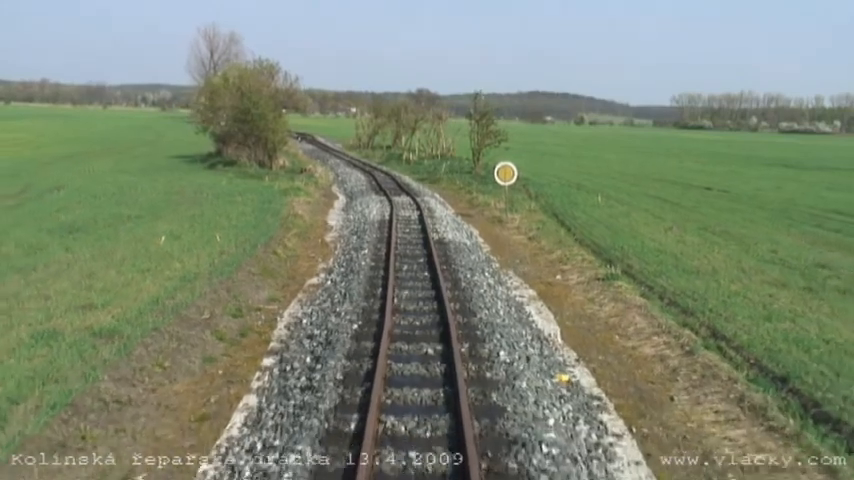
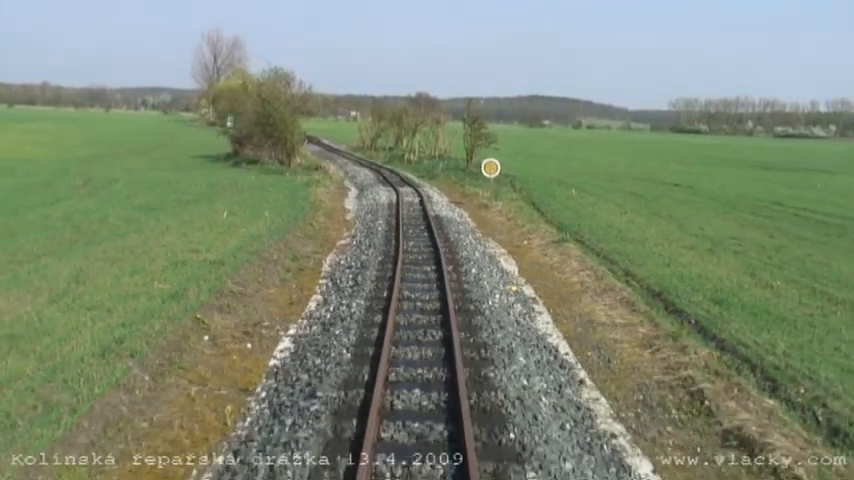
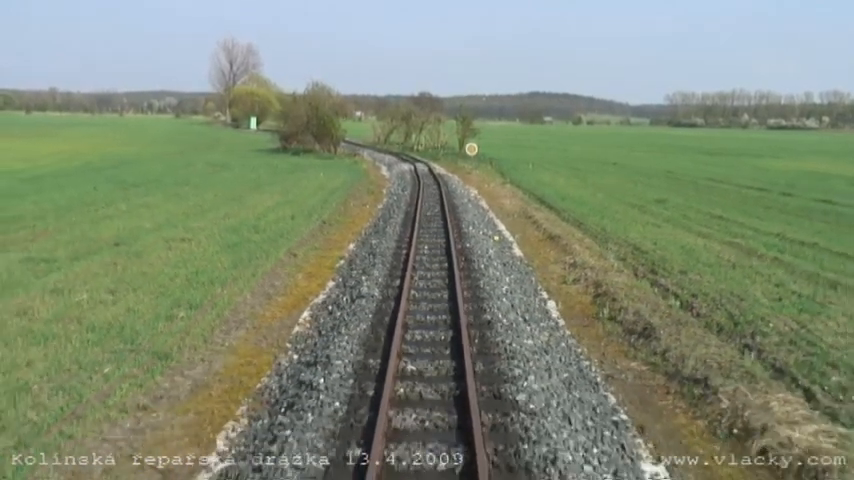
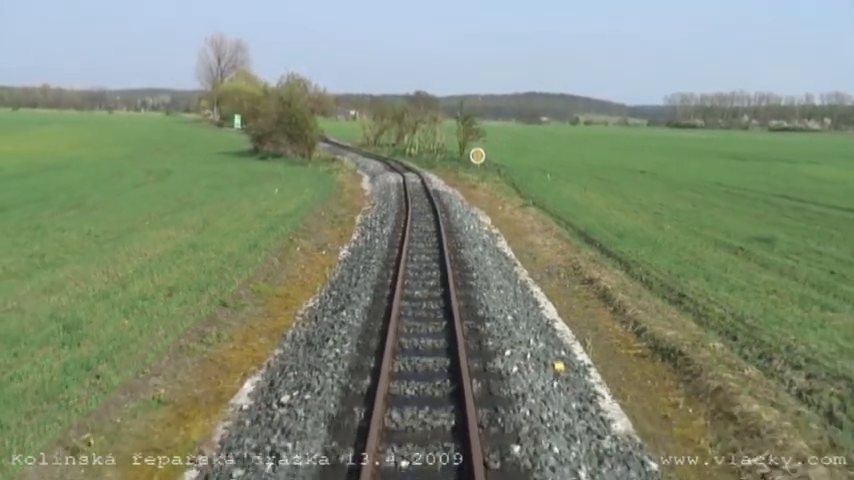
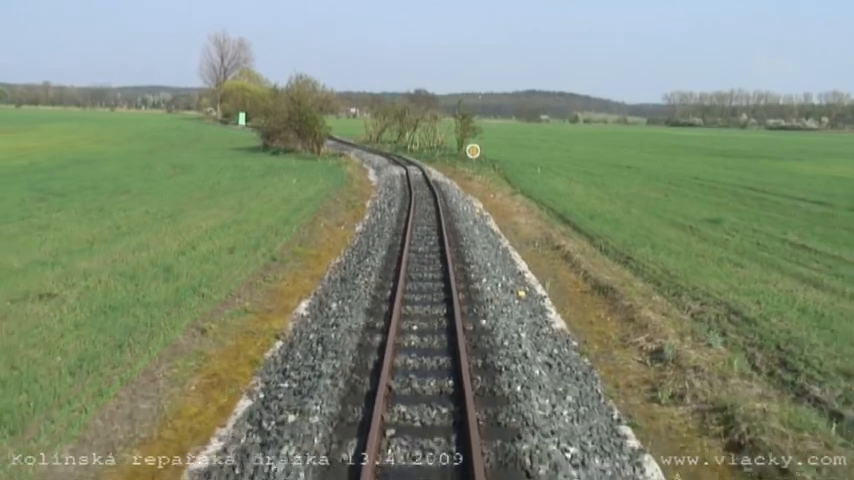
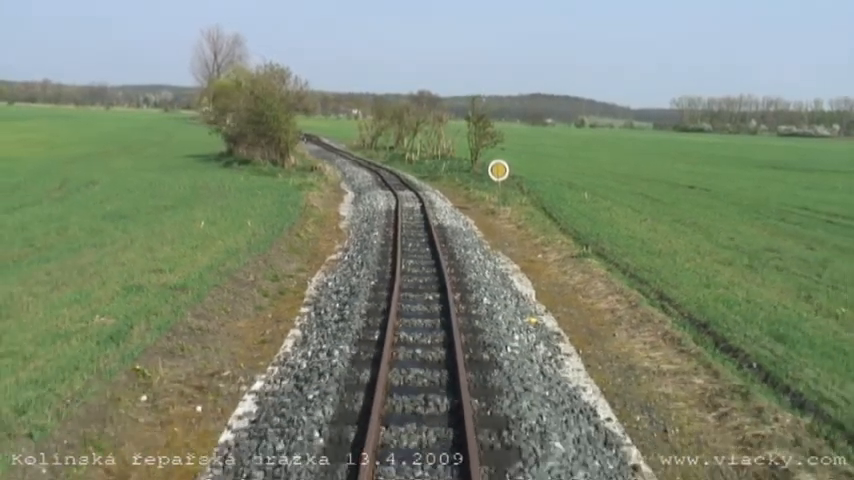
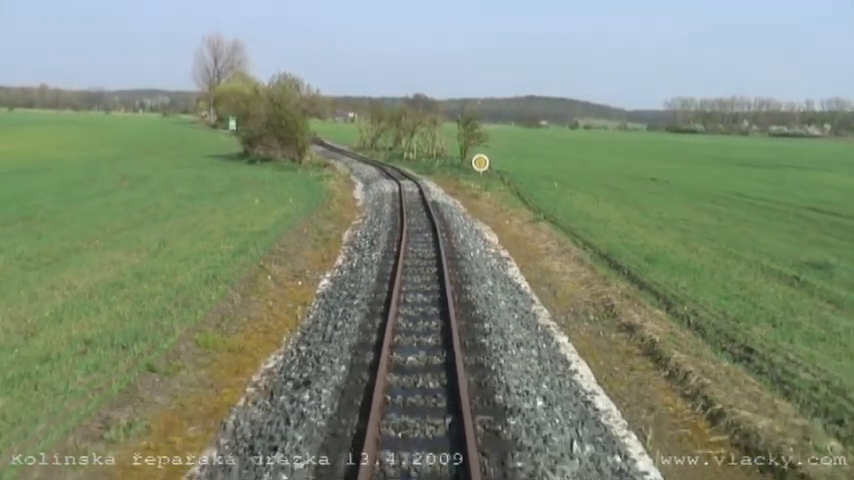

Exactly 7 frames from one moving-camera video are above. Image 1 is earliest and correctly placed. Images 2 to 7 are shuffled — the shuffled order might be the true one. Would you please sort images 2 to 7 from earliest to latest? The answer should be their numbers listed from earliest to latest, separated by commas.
6, 2, 7, 4, 5, 3
